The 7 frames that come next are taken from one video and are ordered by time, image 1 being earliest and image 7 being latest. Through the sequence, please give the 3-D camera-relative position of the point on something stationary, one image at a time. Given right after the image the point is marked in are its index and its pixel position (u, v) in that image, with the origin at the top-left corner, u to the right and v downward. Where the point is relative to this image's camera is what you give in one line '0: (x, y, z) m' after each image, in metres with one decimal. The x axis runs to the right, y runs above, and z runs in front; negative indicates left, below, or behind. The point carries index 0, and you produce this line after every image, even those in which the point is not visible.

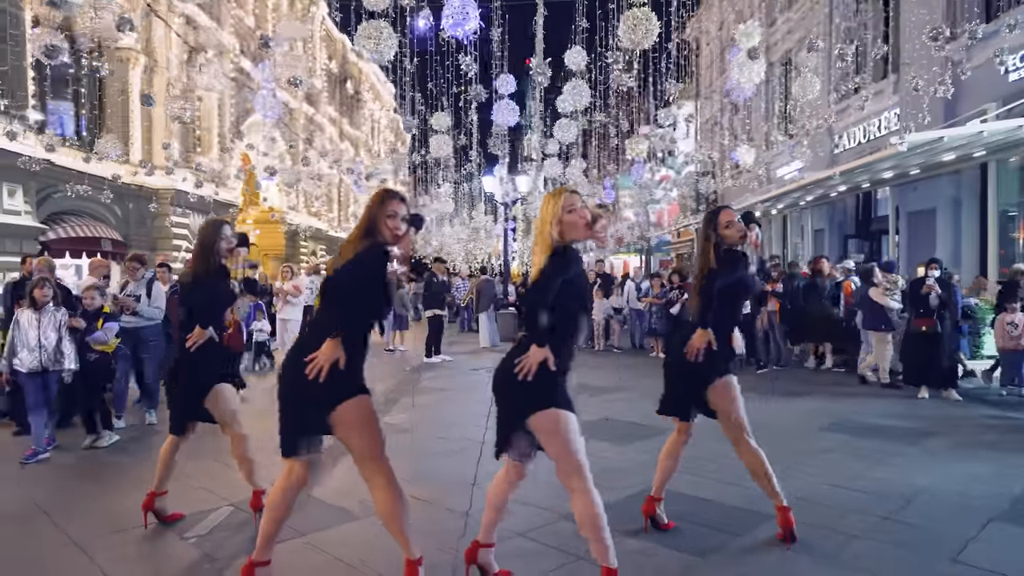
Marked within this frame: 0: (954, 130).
0: (+7.8, +2.8, +11.7) m
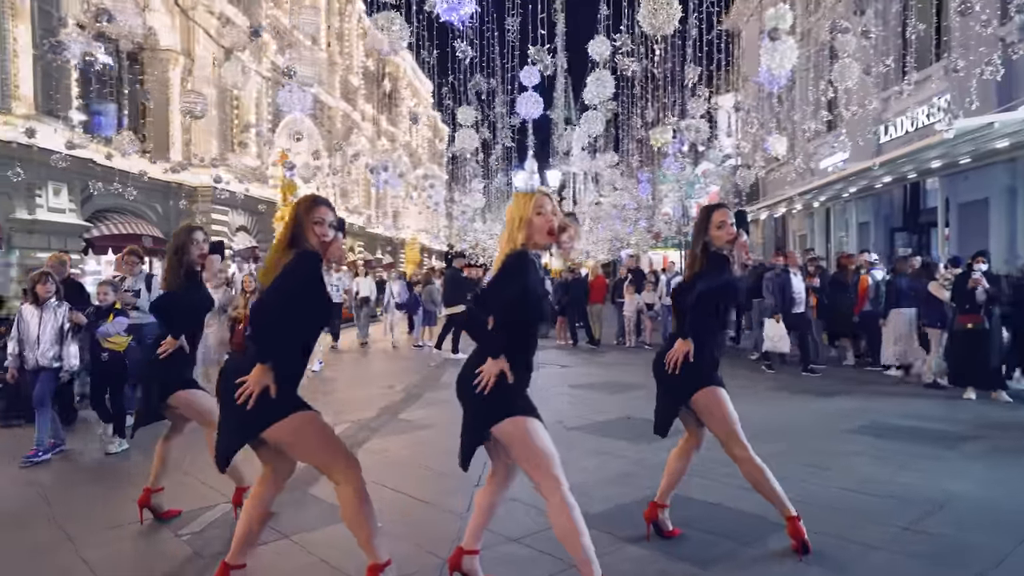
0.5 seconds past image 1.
0: (+8.2, +2.9, +11.0) m
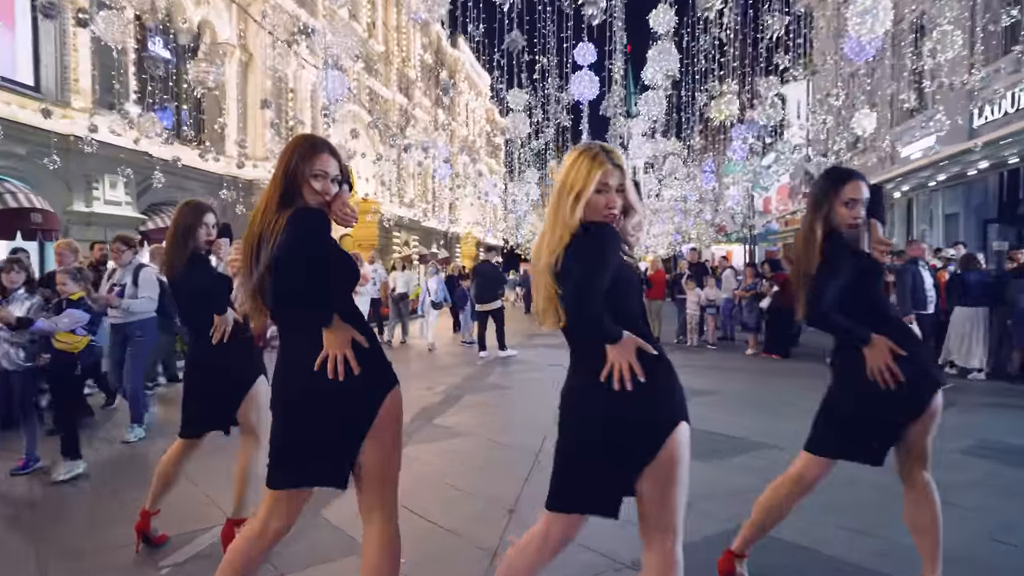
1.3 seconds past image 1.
0: (+9.0, +2.9, +9.5) m
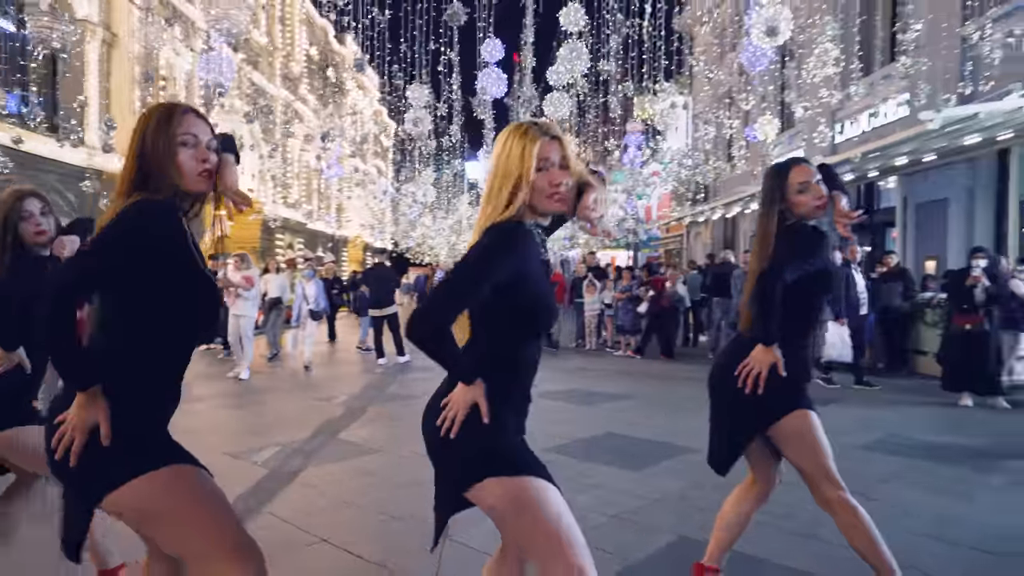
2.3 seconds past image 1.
0: (+7.6, +2.9, +10.5) m
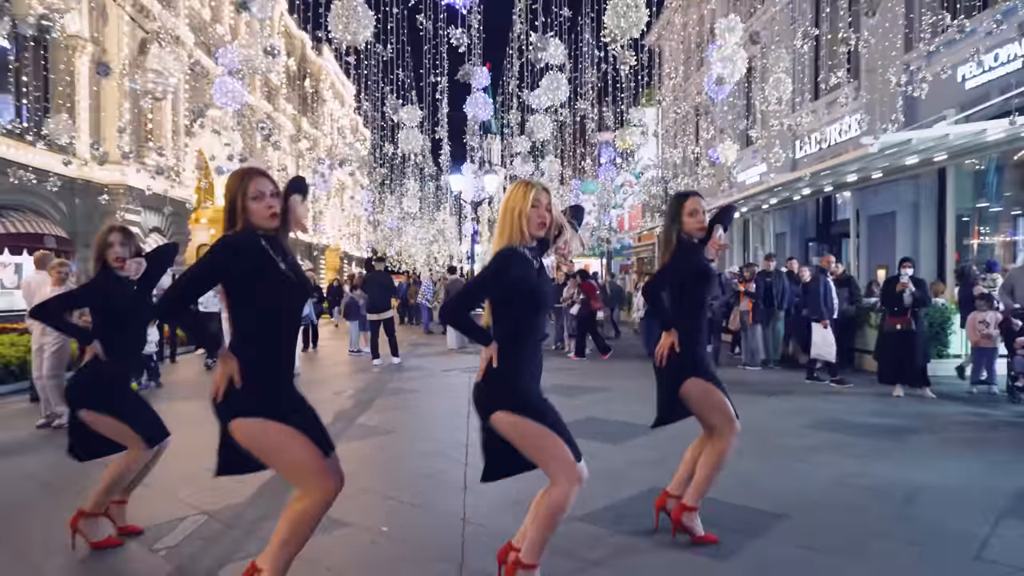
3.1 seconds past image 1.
0: (+7.3, +2.8, +11.9) m
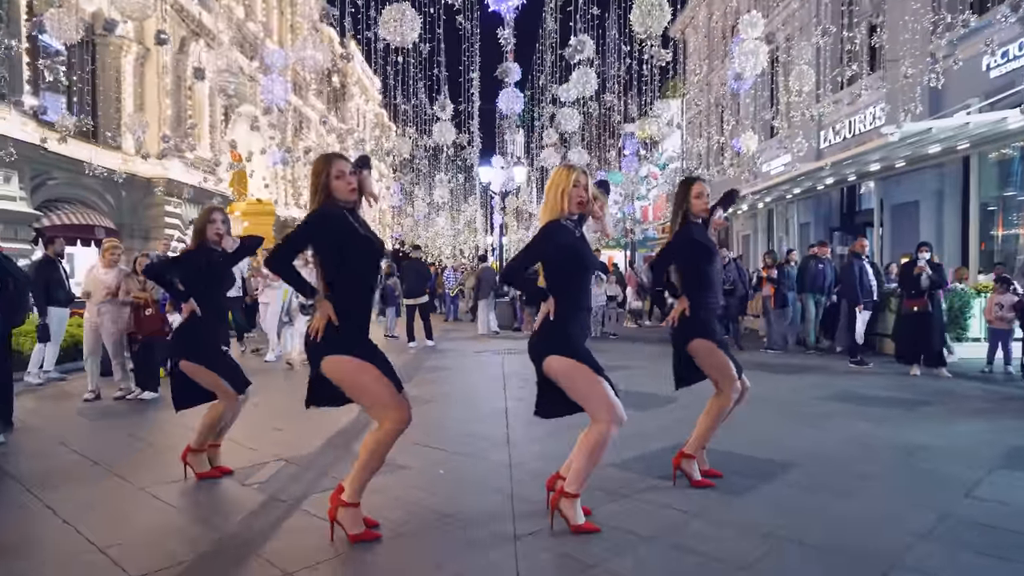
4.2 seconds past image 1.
0: (+7.9, +3.1, +12.2) m
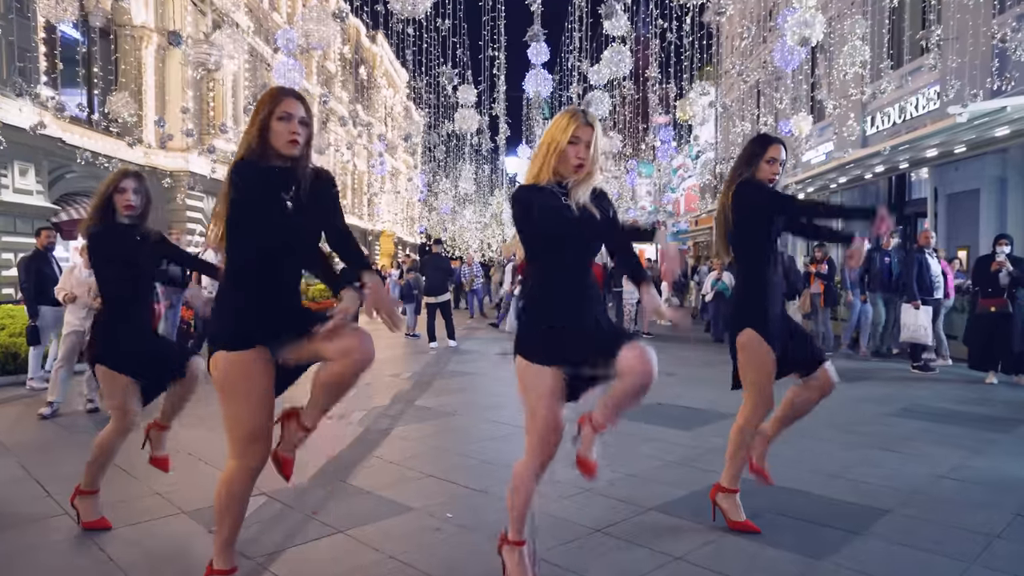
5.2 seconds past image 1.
0: (+8.3, +3.1, +10.9) m
